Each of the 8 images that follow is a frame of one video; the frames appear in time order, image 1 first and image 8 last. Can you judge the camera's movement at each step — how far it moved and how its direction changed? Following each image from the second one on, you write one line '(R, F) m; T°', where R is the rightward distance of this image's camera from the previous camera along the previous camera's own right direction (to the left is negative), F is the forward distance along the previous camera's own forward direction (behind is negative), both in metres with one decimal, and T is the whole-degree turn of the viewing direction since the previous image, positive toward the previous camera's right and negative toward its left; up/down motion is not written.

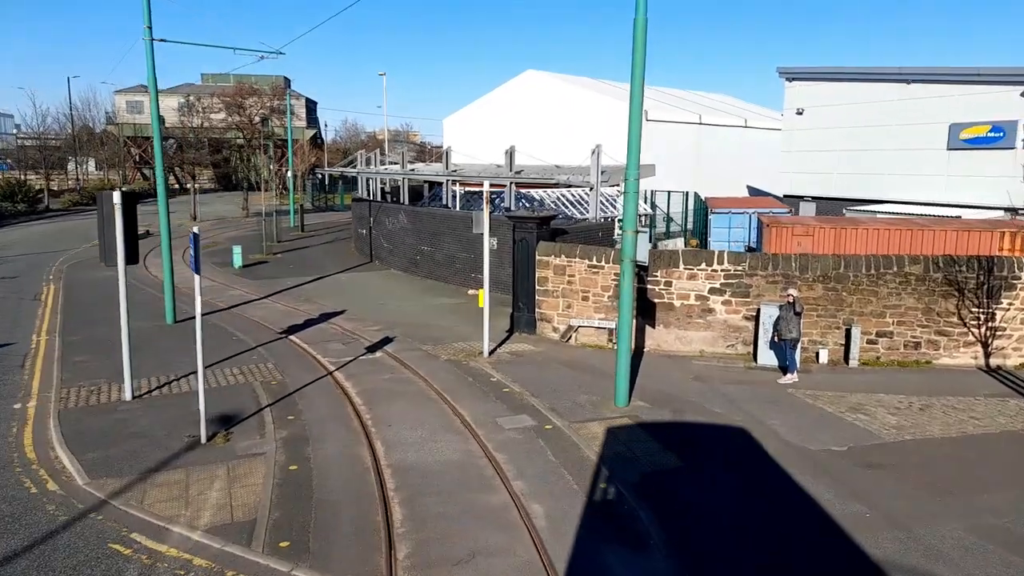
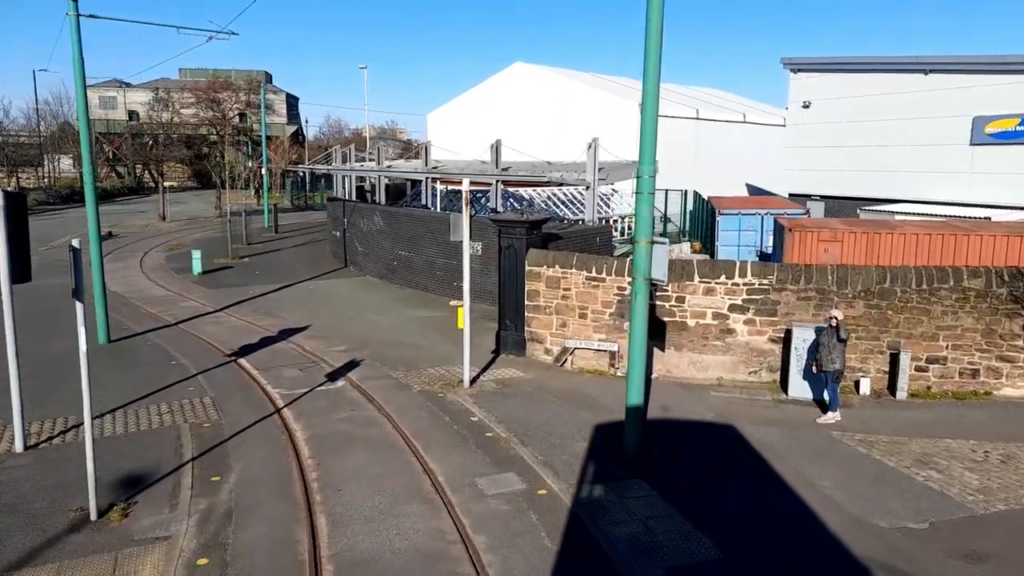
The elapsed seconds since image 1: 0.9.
(+0.1, +2.0) m; +1°
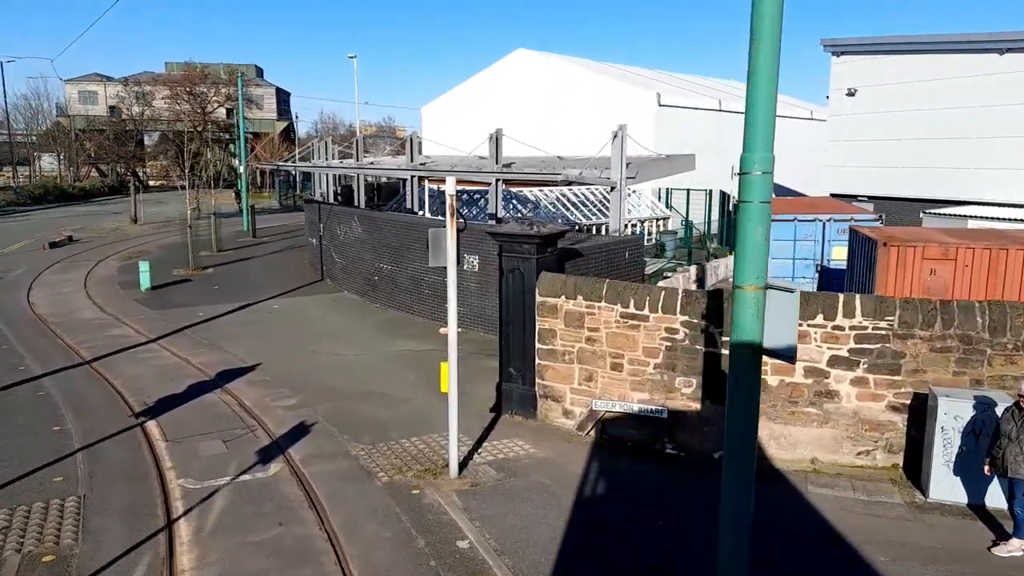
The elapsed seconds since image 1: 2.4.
(-0.1, +3.3) m; 0°
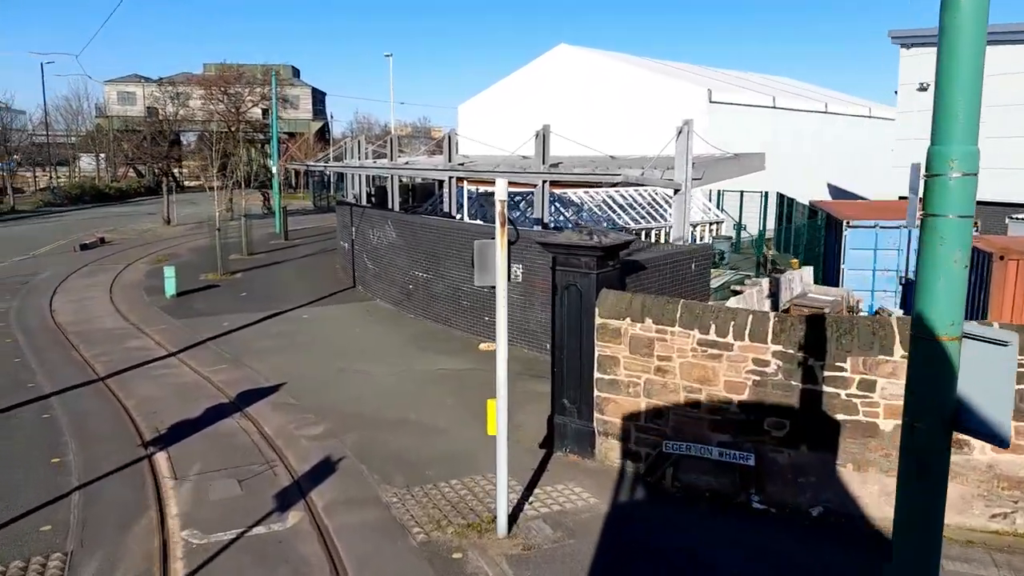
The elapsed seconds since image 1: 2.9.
(-0.2, +1.2) m; -3°
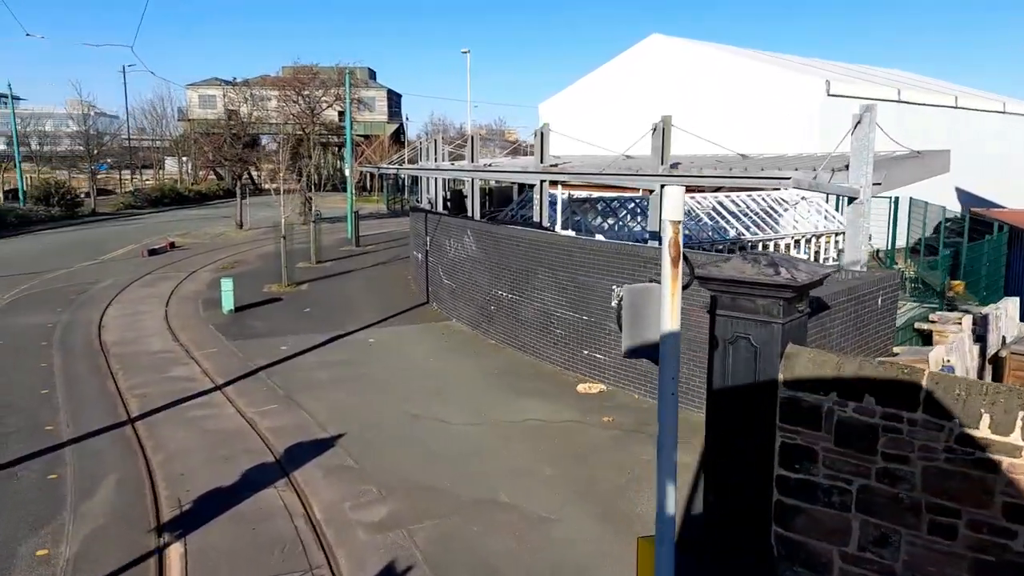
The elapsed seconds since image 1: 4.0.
(-0.5, +2.3) m; -5°
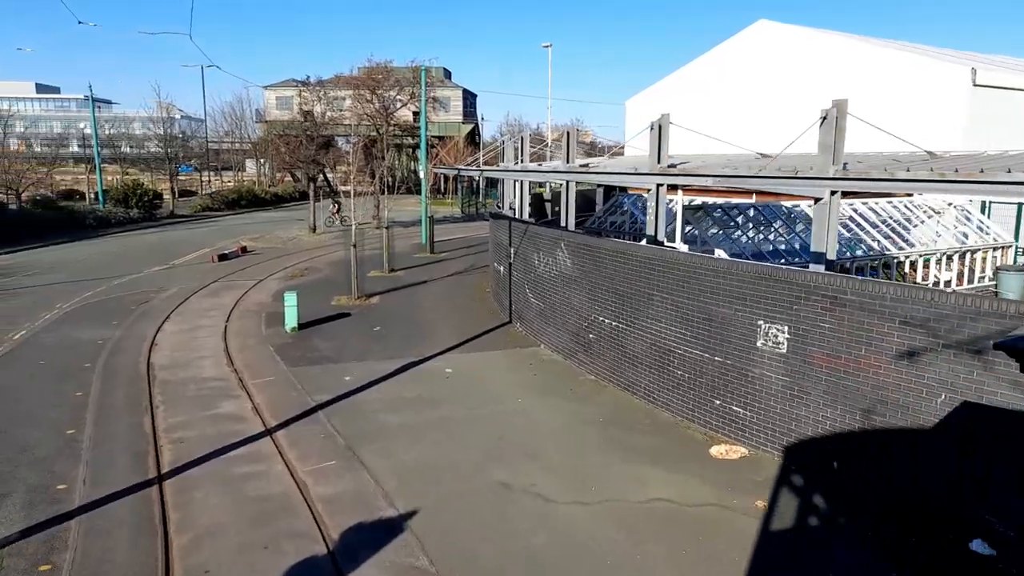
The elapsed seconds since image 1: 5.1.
(-0.5, +2.1) m; -5°
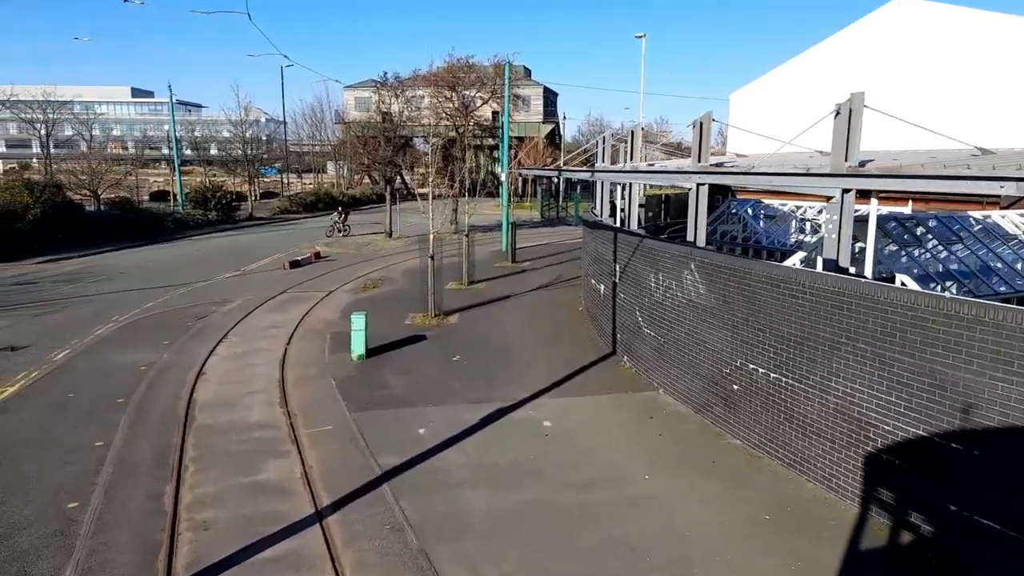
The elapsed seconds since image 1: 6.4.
(-0.5, +2.4) m; -6°
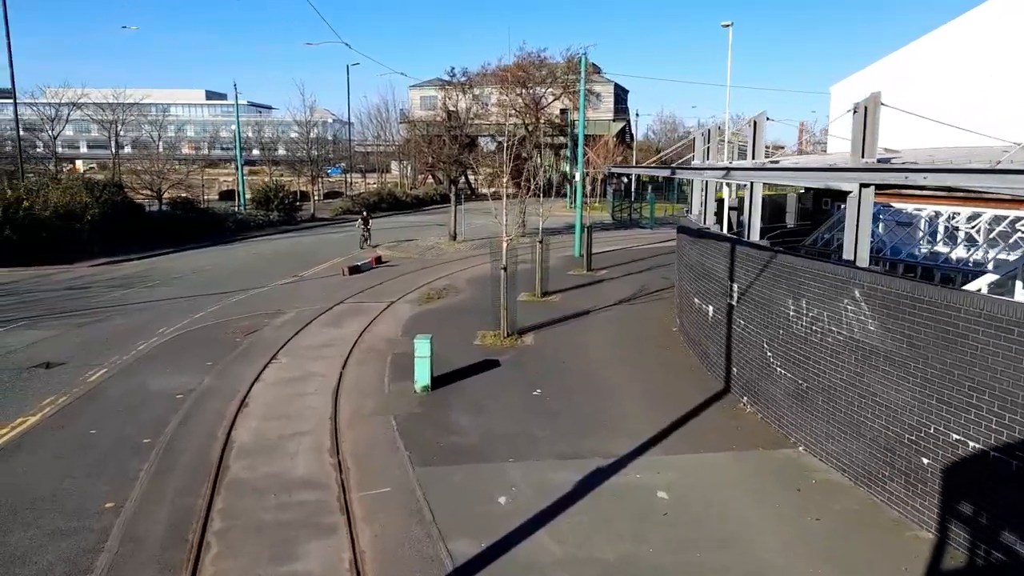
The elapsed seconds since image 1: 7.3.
(-0.5, +2.0) m; -5°
